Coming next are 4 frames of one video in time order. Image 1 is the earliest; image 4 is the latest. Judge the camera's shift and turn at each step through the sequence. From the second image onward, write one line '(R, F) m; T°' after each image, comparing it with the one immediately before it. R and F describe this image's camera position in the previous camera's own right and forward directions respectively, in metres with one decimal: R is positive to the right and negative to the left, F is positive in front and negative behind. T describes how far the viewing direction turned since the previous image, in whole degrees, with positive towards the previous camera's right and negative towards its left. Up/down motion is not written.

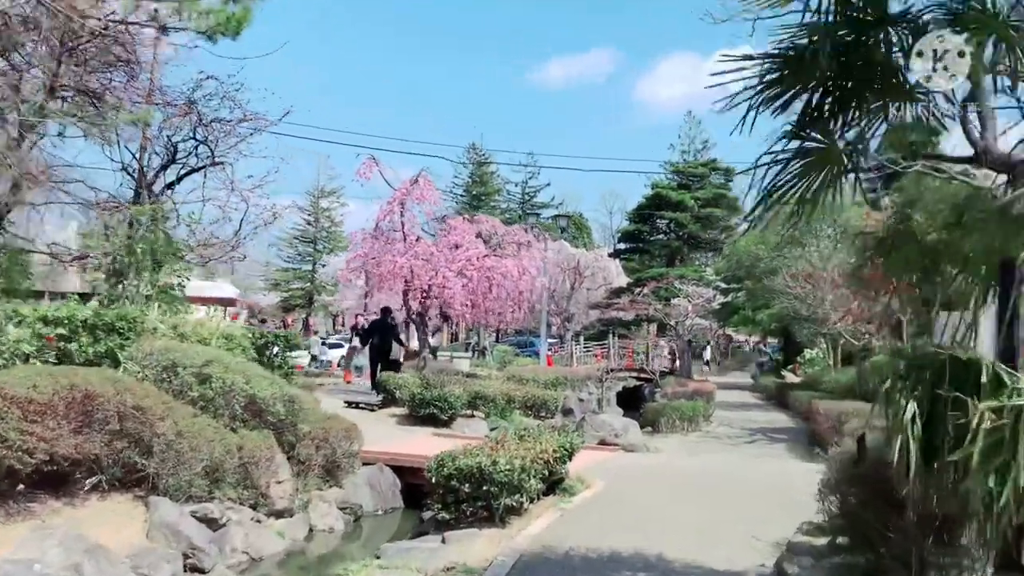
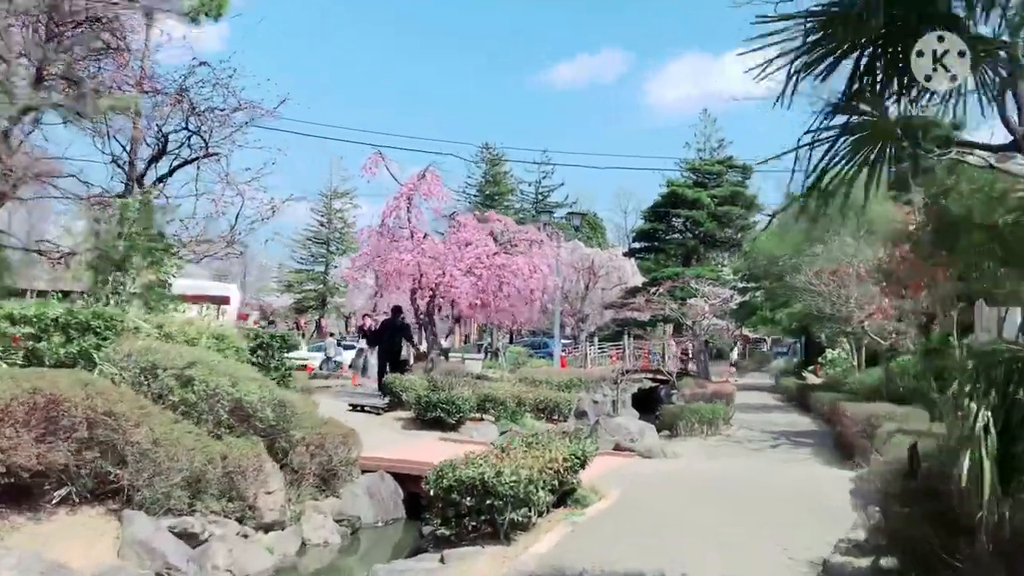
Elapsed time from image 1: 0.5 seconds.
(+0.1, +0.6) m; -1°
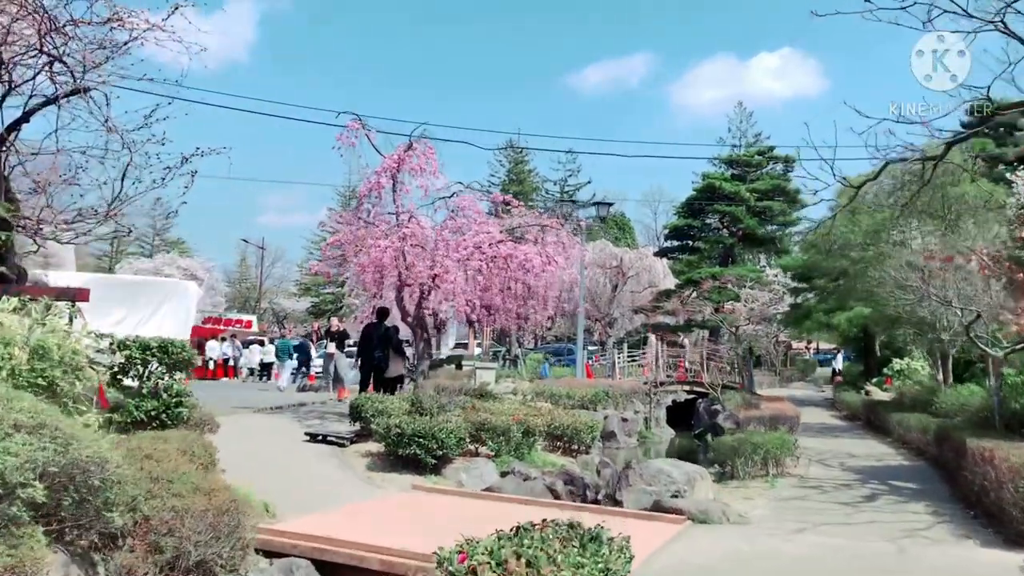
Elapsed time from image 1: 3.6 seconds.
(+0.3, +3.4) m; -2°
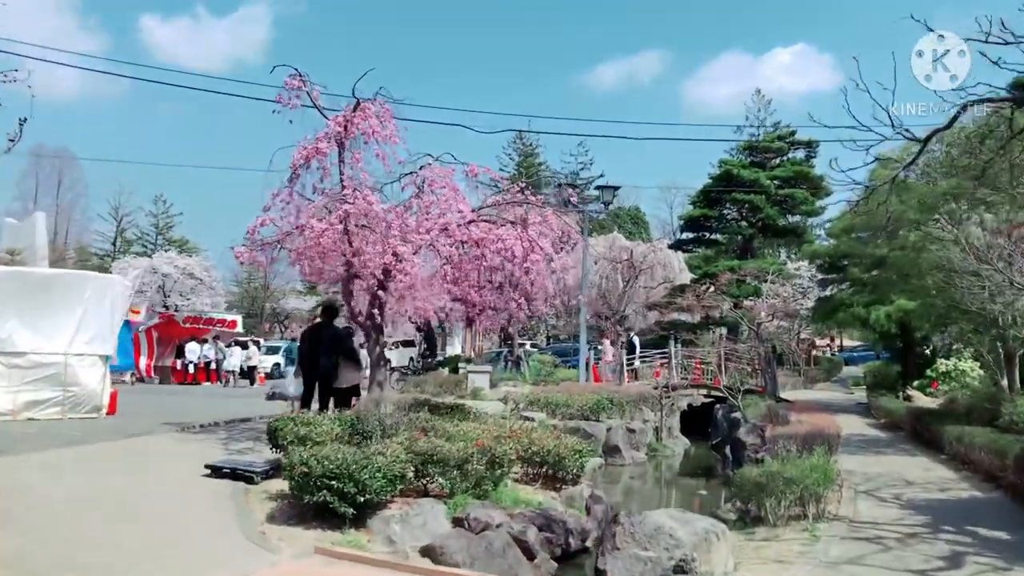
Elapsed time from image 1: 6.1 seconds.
(+0.6, +2.6) m; -1°
